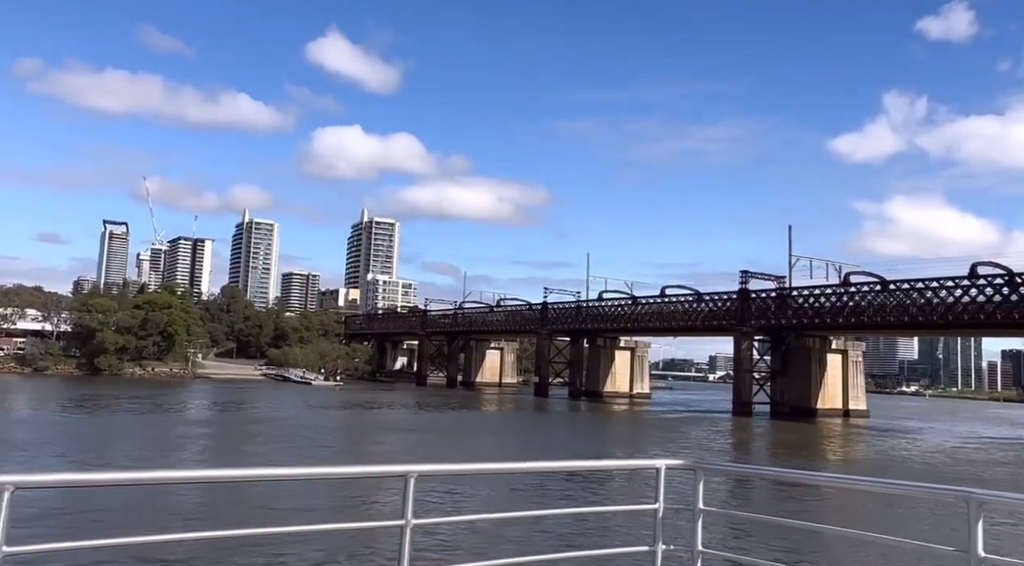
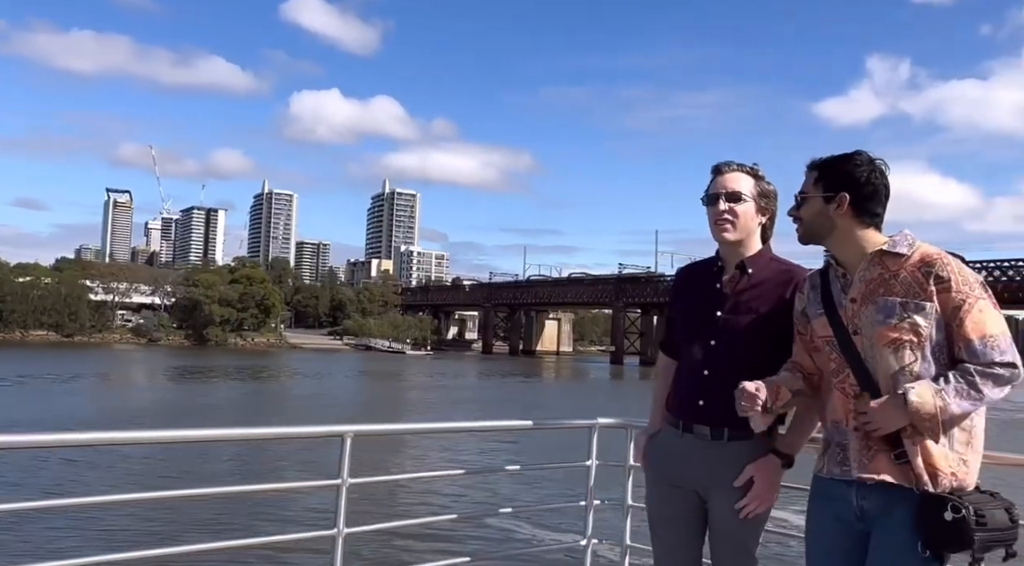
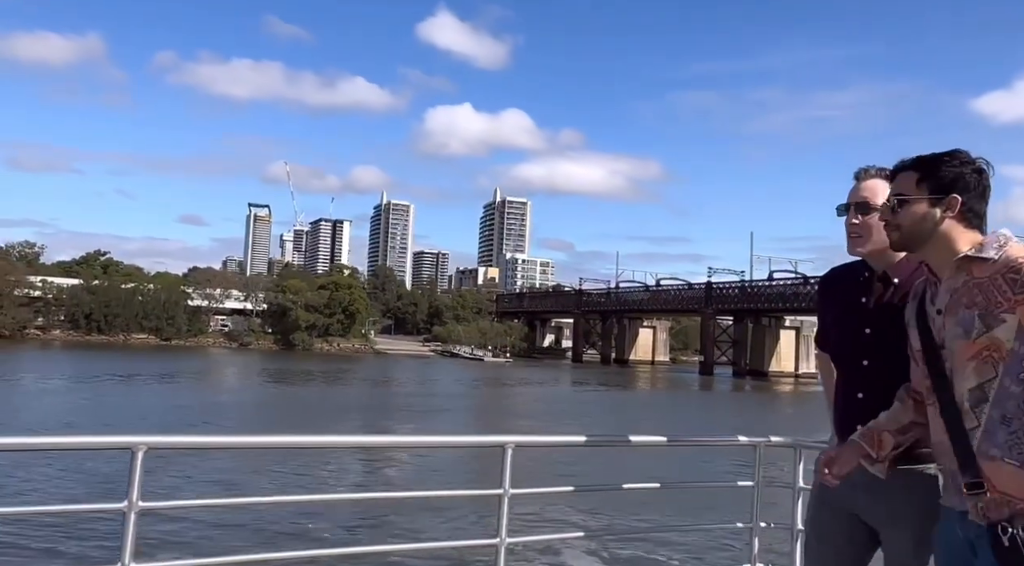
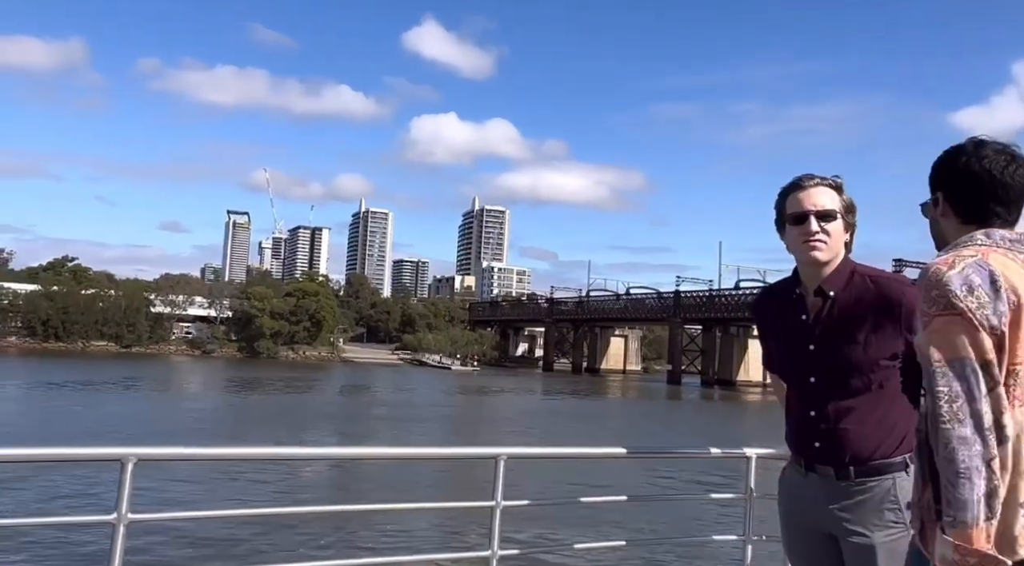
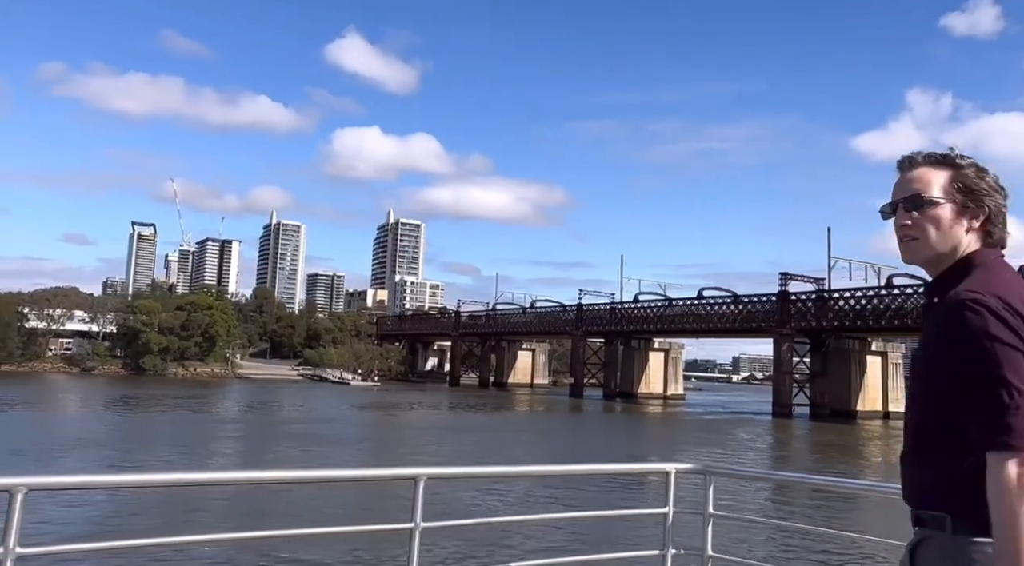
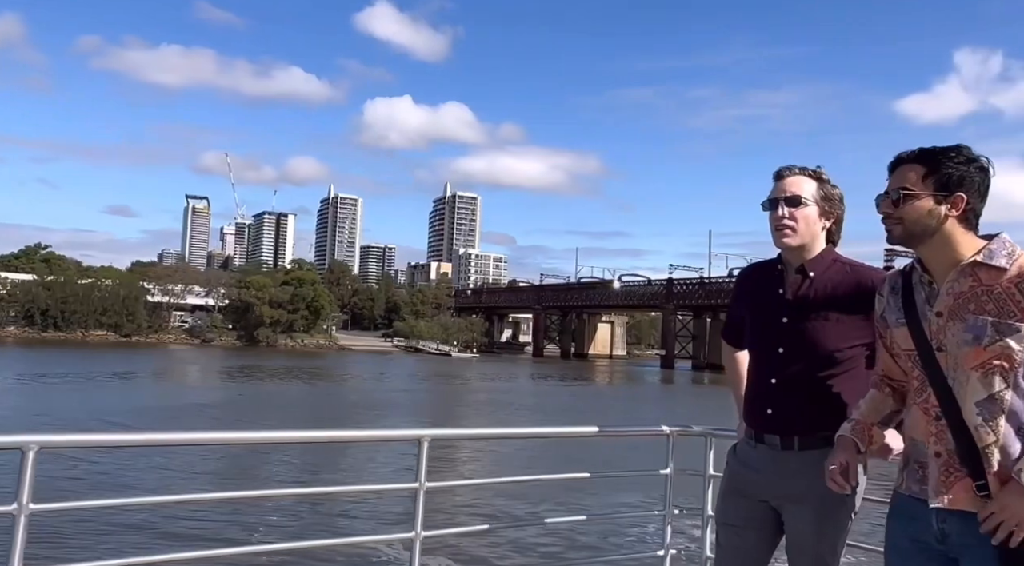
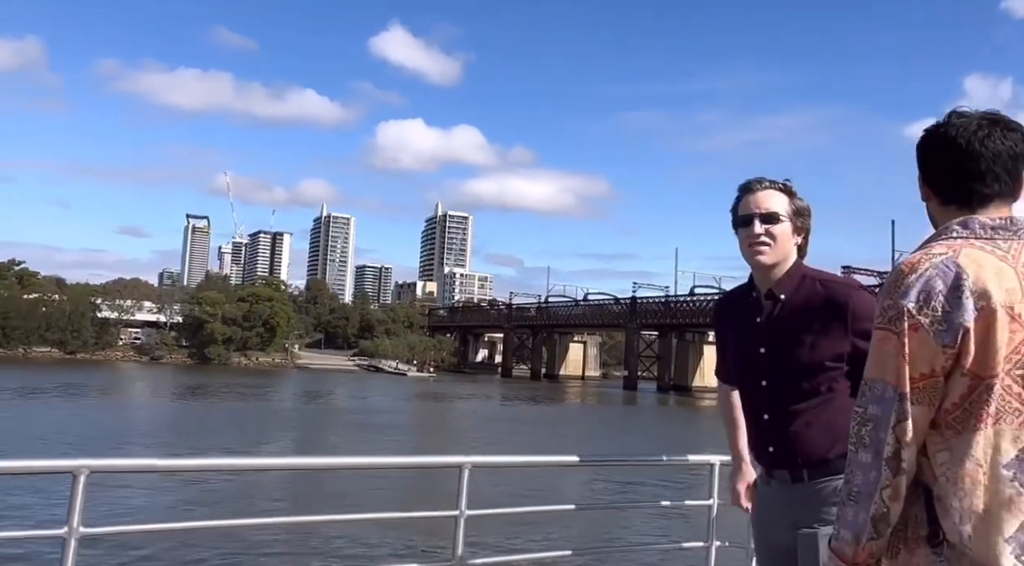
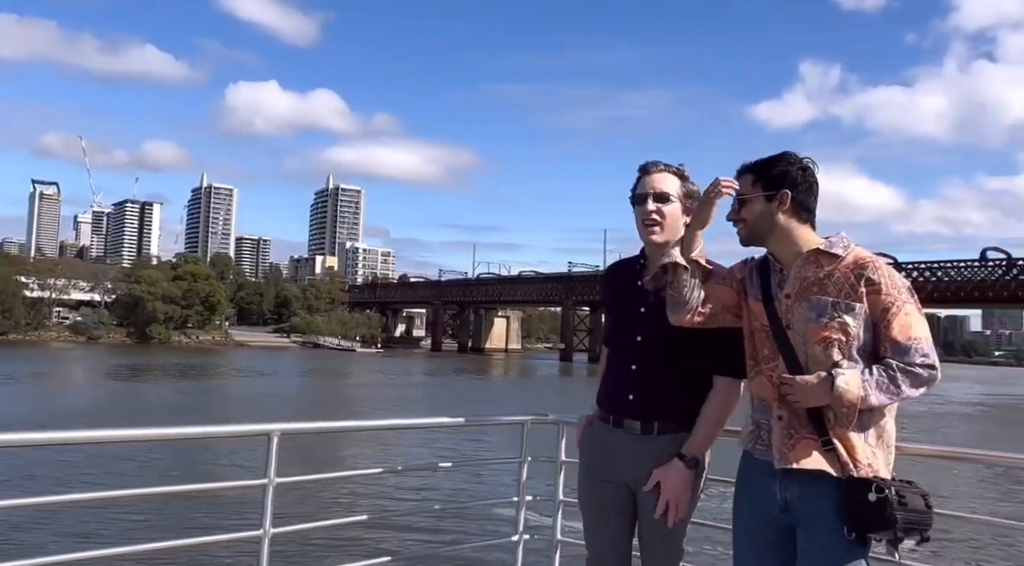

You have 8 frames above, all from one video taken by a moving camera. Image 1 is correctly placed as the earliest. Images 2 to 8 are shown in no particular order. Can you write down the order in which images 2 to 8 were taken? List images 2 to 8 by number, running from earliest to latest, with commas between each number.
5, 7, 4, 3, 6, 2, 8
